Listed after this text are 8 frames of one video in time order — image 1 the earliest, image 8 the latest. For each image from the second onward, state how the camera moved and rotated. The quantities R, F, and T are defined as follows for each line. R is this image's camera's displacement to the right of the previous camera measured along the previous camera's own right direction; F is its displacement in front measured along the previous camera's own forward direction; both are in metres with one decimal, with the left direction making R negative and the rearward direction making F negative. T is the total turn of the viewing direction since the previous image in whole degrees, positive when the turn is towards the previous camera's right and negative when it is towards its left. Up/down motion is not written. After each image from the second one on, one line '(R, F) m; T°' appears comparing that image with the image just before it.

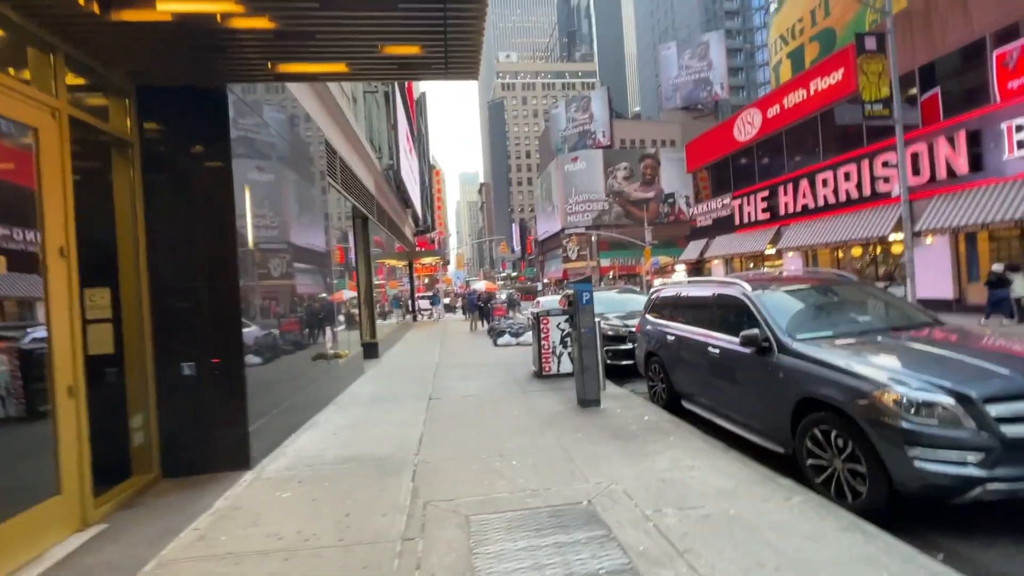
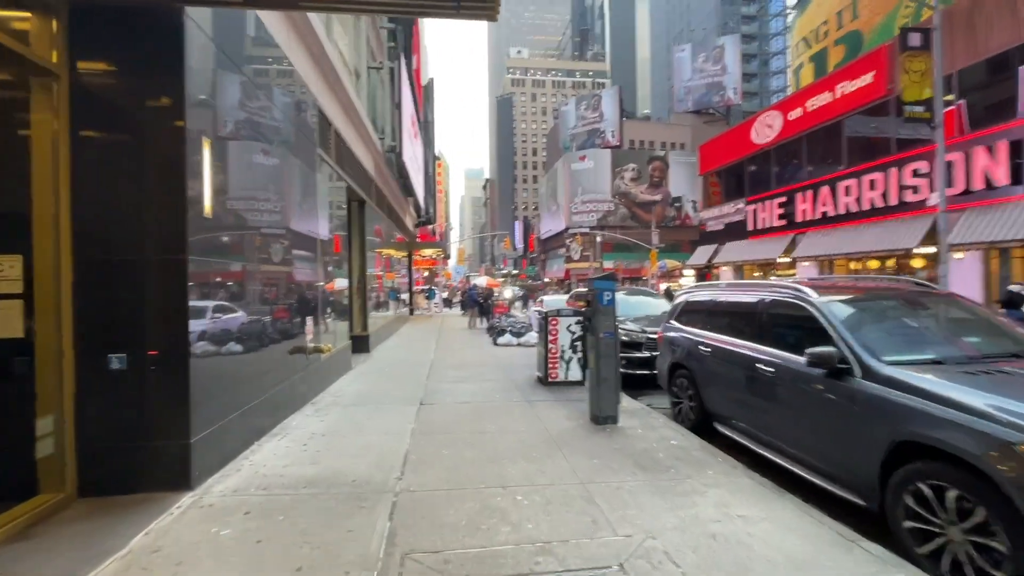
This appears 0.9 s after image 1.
(-0.1, +1.1) m; 0°
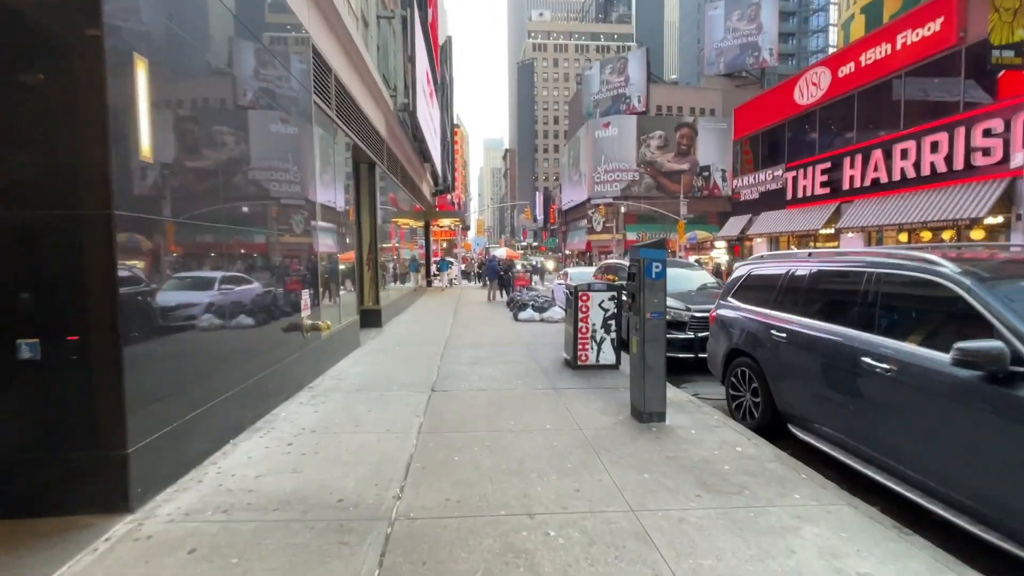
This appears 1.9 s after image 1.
(-0.1, +1.2) m; -2°
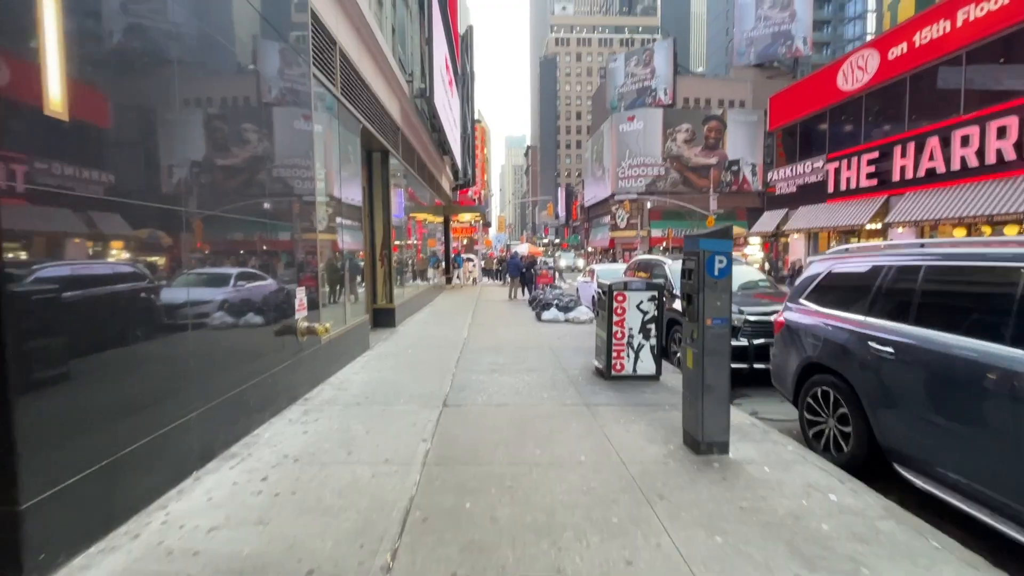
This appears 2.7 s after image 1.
(-0.1, +1.0) m; -3°
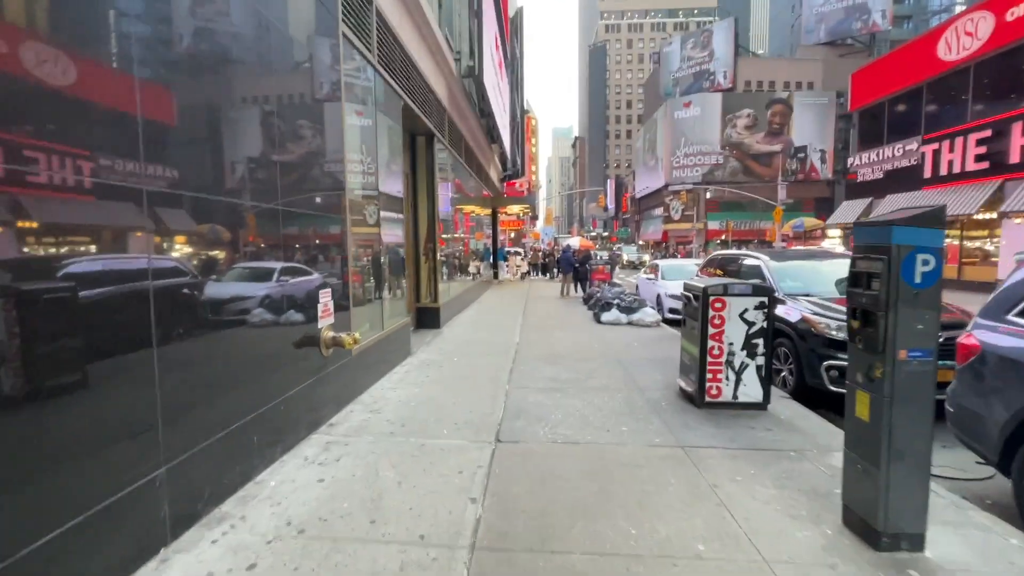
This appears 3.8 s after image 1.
(-0.3, +1.3) m; -5°
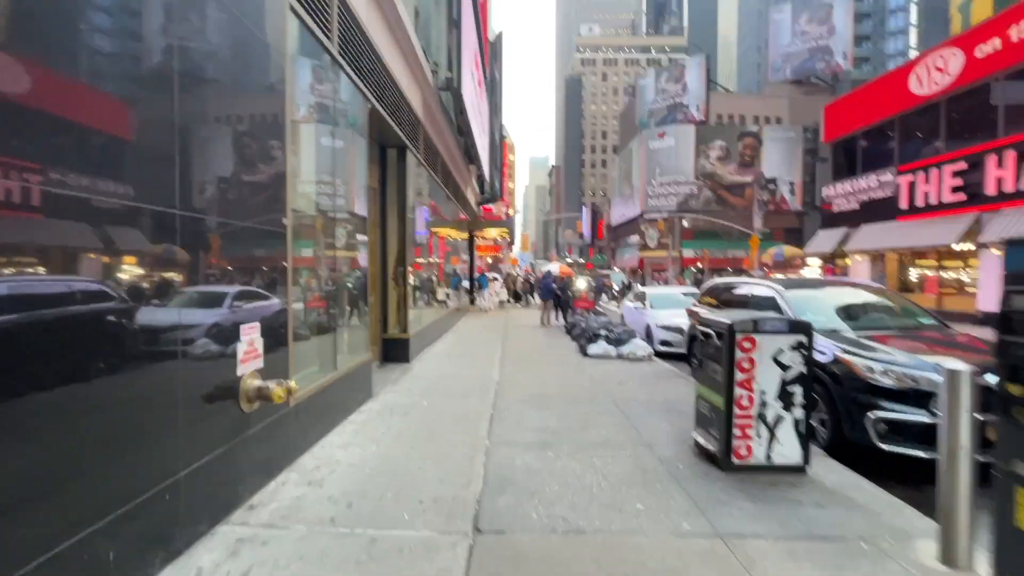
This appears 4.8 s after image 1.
(-0.1, +1.1) m; +3°
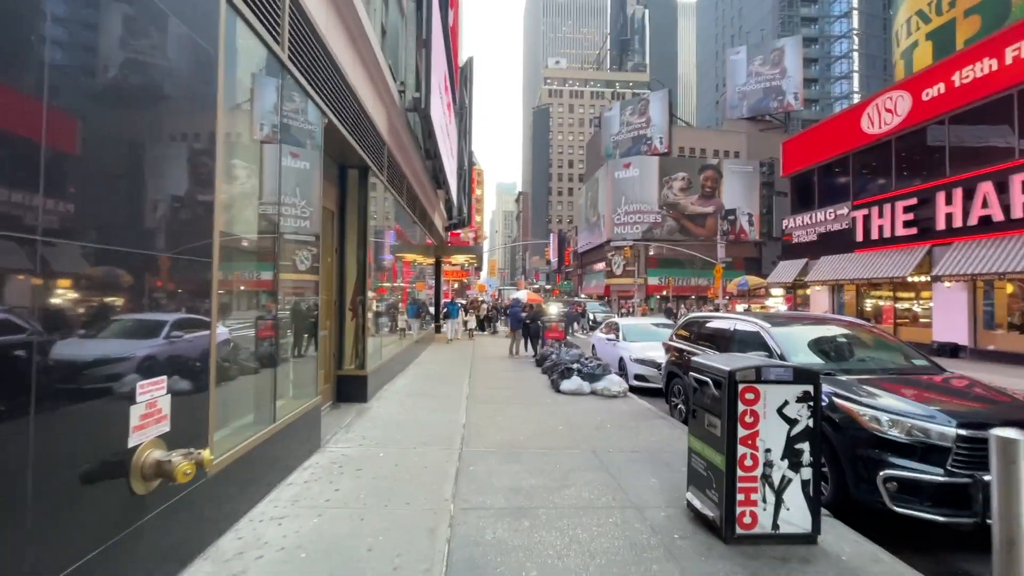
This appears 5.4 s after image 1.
(0.0, +0.7) m; +4°
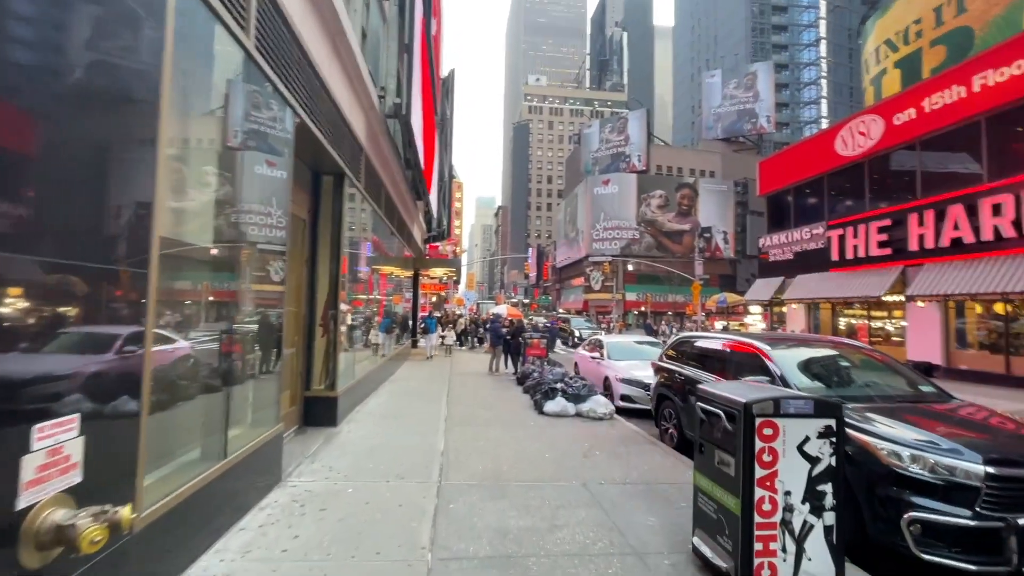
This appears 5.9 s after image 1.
(-0.1, +0.5) m; +3°
